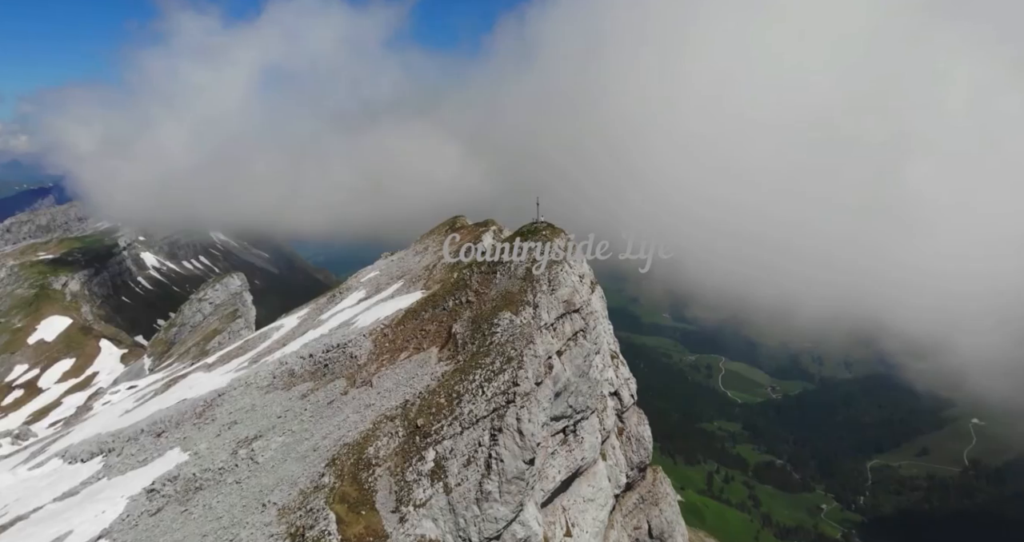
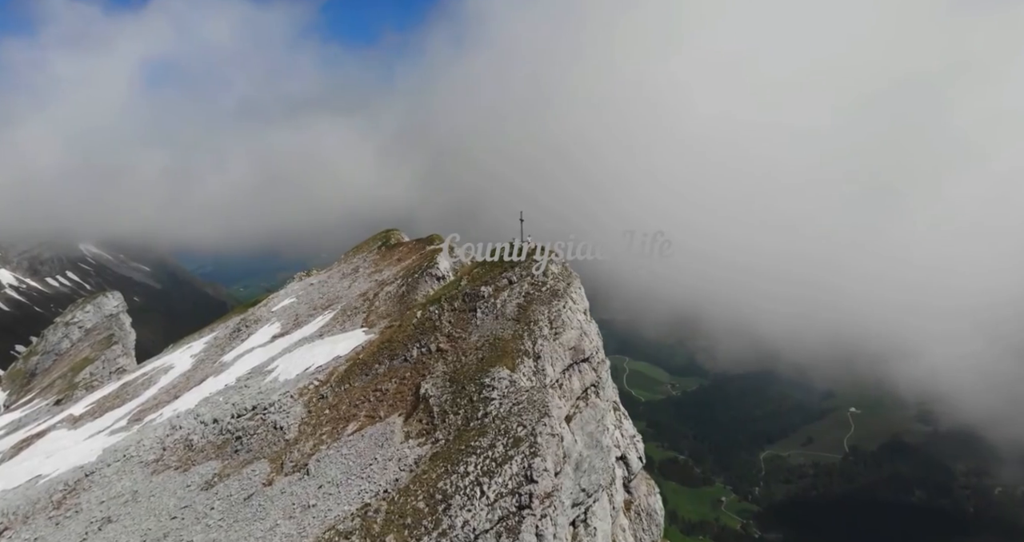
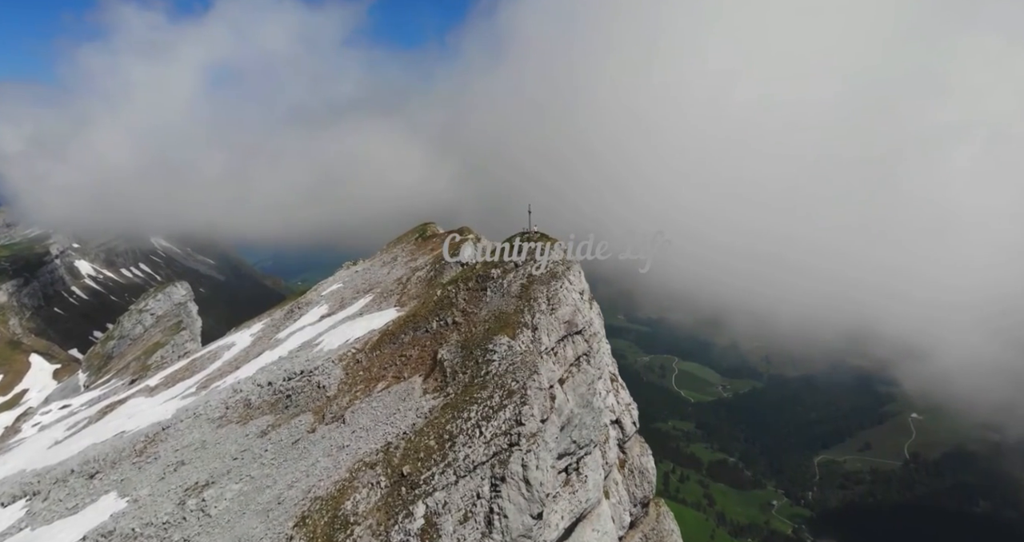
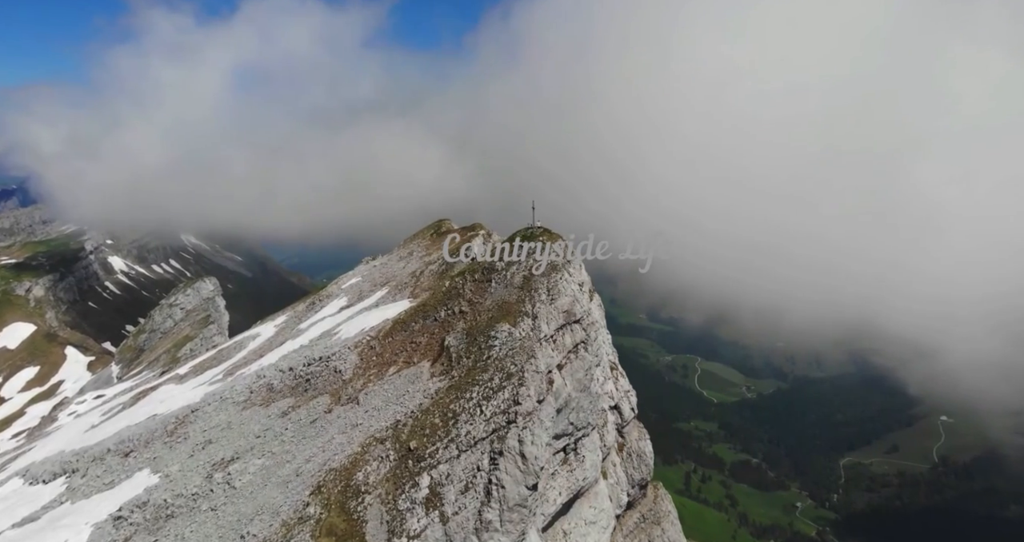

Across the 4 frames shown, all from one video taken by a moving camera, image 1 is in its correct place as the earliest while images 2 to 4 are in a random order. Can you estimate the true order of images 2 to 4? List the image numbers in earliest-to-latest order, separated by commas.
4, 3, 2
